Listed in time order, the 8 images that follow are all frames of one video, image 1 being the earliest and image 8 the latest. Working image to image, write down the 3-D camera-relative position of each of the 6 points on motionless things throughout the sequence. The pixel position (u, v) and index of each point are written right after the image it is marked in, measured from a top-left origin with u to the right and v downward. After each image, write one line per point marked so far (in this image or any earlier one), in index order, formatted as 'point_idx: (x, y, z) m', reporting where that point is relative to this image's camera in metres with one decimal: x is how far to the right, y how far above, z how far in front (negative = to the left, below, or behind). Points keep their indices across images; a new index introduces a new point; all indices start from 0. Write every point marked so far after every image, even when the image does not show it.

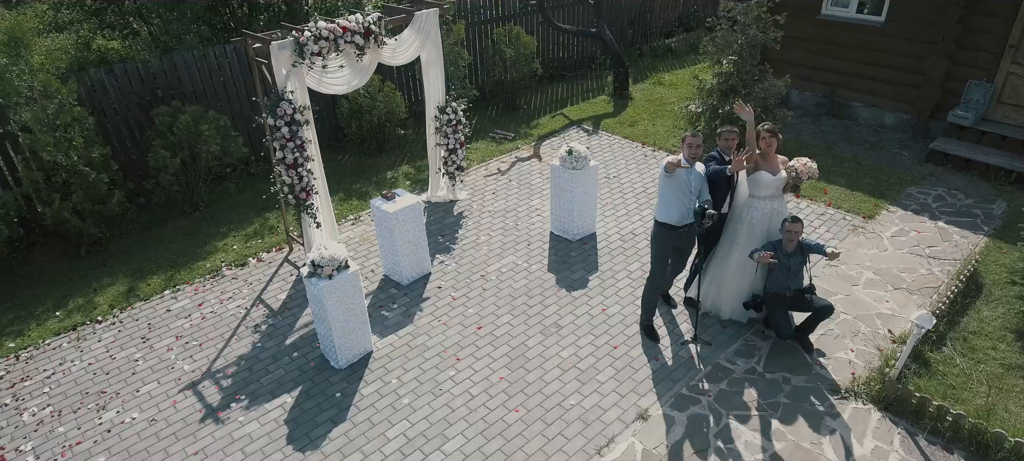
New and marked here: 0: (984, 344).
0: (+4.3, -1.0, +5.9) m
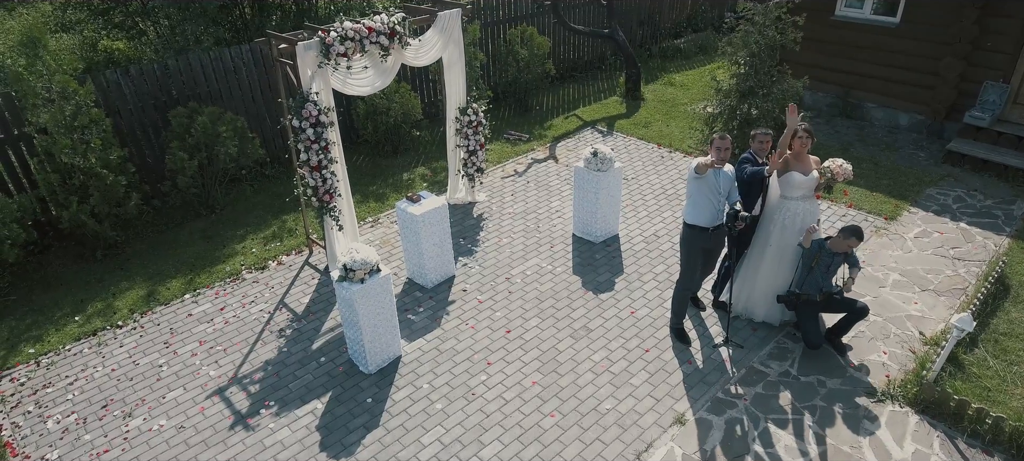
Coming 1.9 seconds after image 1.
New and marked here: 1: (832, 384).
0: (+4.6, -1.1, +5.8) m
1: (+2.7, -1.3, +5.5) m
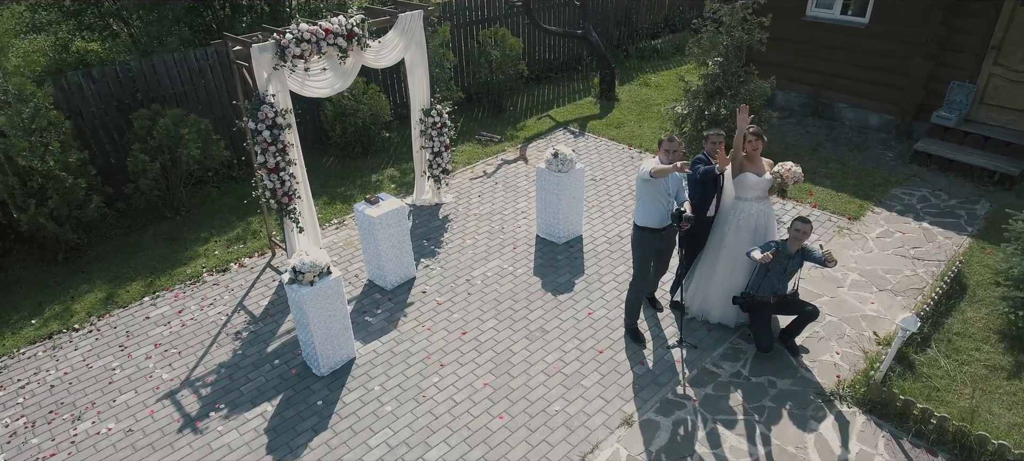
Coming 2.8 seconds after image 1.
0: (+4.2, -1.1, +5.9) m
1: (+2.3, -1.3, +5.5) m
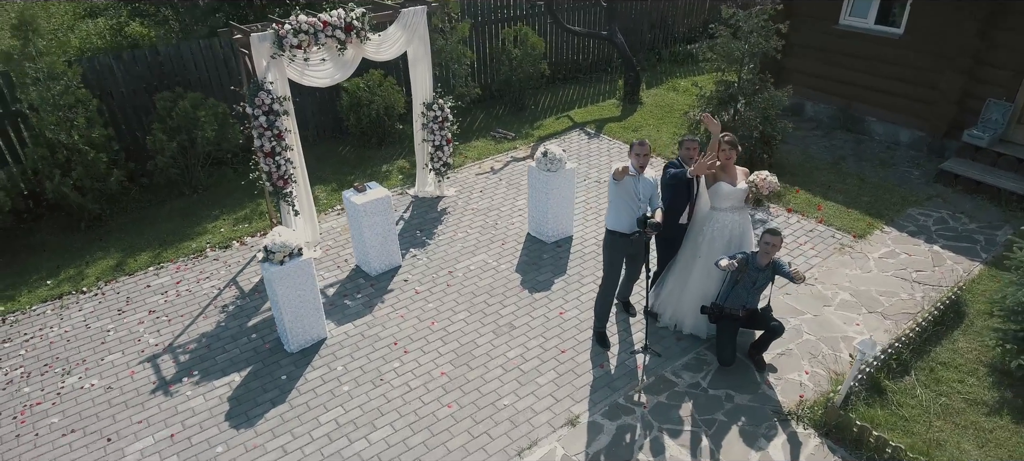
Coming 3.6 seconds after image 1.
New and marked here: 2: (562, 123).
0: (+3.8, -1.3, +5.6) m
1: (+1.9, -1.4, +5.4) m
2: (+0.9, +1.8, +10.7) m
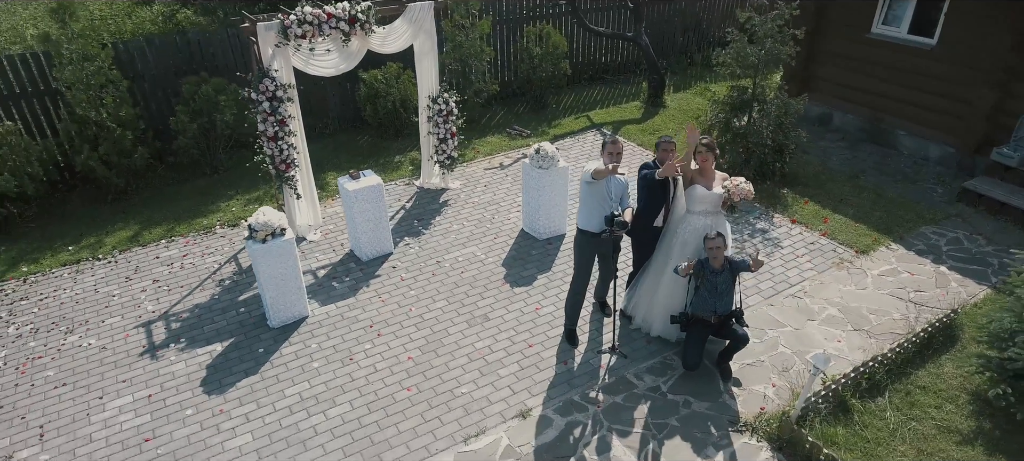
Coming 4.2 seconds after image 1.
0: (+3.4, -1.4, +5.3) m
1: (+1.5, -1.5, +5.3) m
2: (+1.1, +1.8, +10.7) m
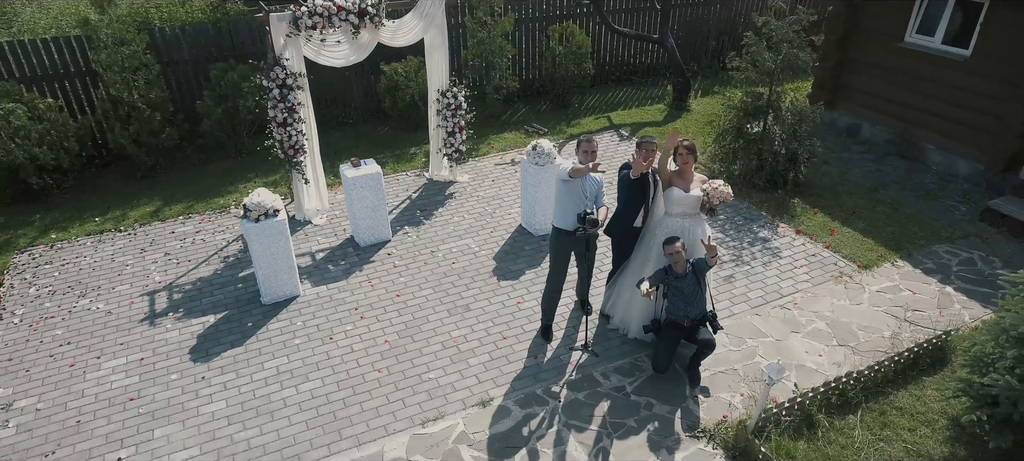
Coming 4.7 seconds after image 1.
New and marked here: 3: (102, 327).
0: (+3.1, -1.5, +5.1) m
1: (+1.2, -1.5, +5.3) m
2: (+1.5, +1.8, +10.7) m
3: (-4.0, -1.0, +6.3) m
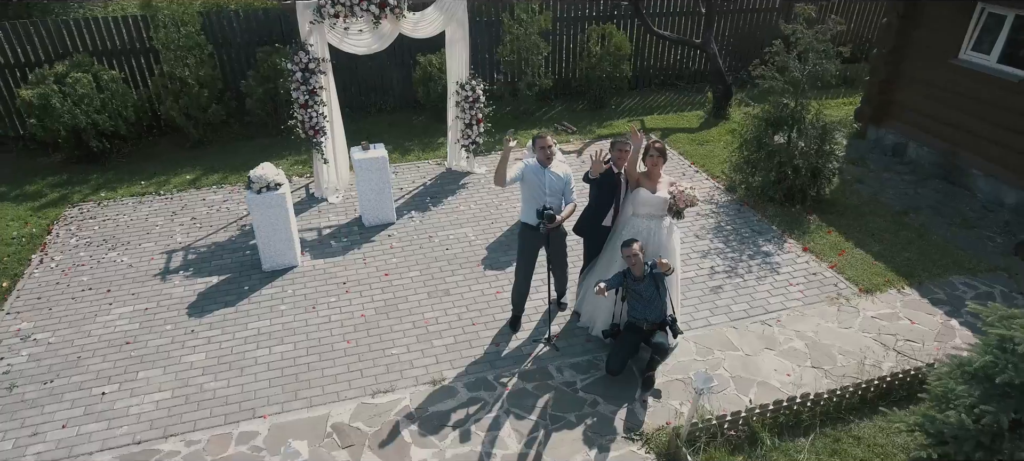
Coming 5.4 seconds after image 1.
0: (+2.6, -1.7, +4.9) m
1: (+0.7, -1.5, +5.3) m
2: (+2.0, +1.7, +10.6) m
3: (-4.2, -0.5, +7.0) m
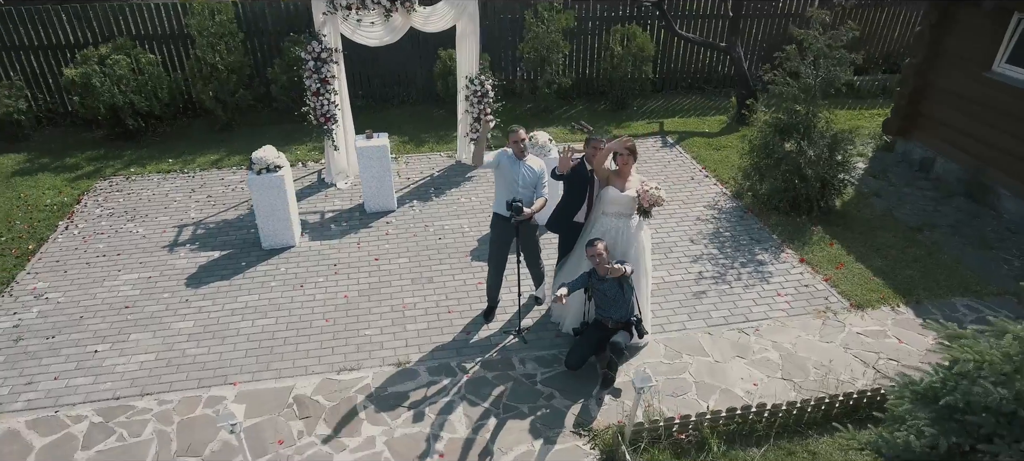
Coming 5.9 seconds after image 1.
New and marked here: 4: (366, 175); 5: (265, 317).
0: (+2.2, -1.7, +4.8) m
1: (+0.4, -1.4, +5.3) m
2: (+2.2, +1.7, +10.5) m
3: (-4.4, -0.2, +7.4) m
4: (-1.8, +0.7, +7.9) m
5: (-2.4, -0.9, +6.3) m
